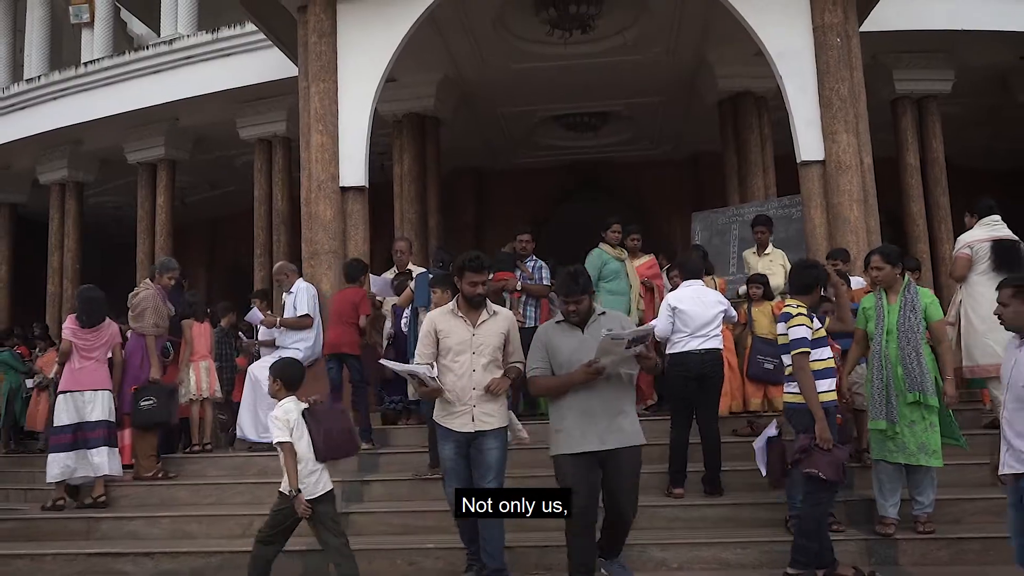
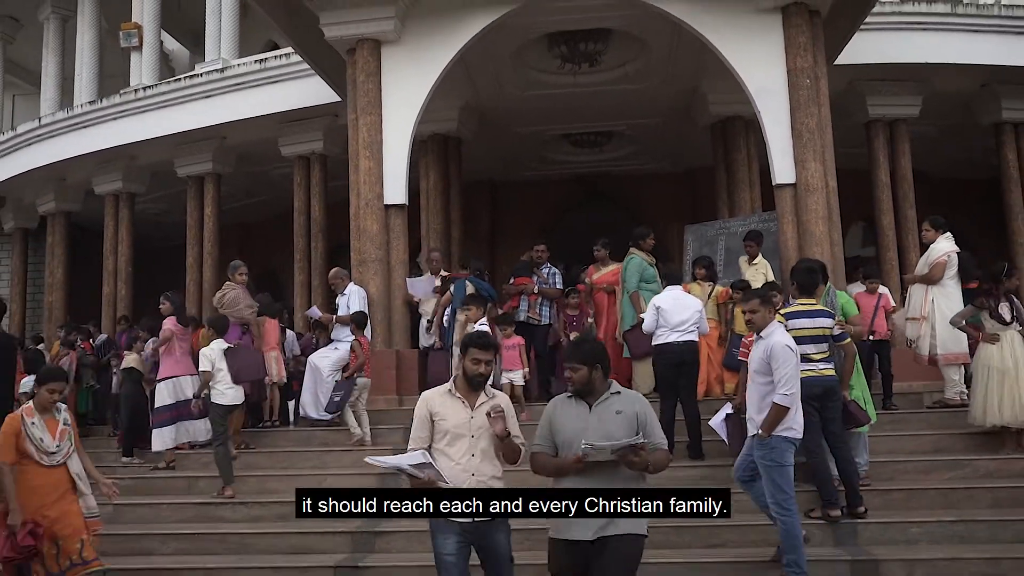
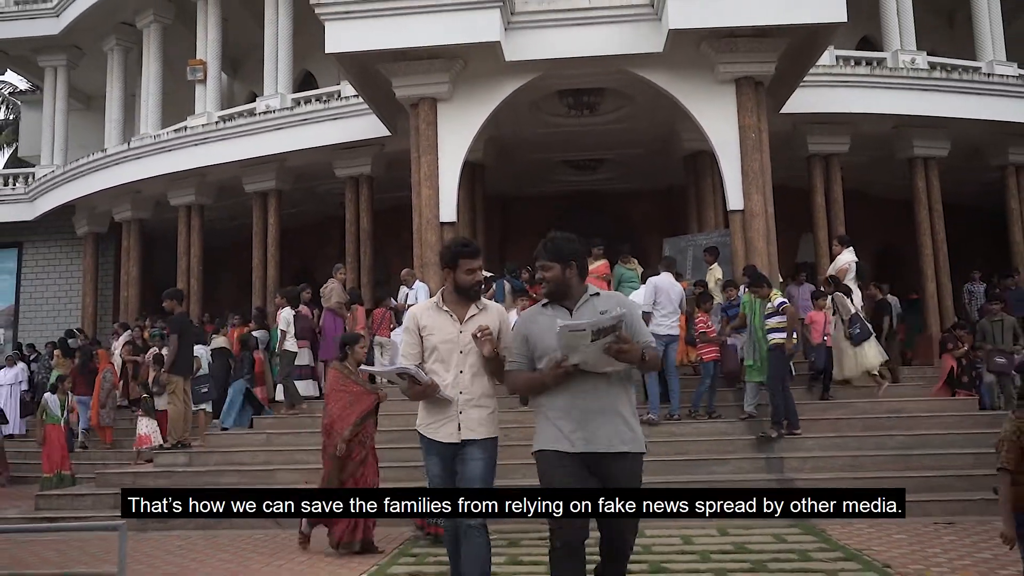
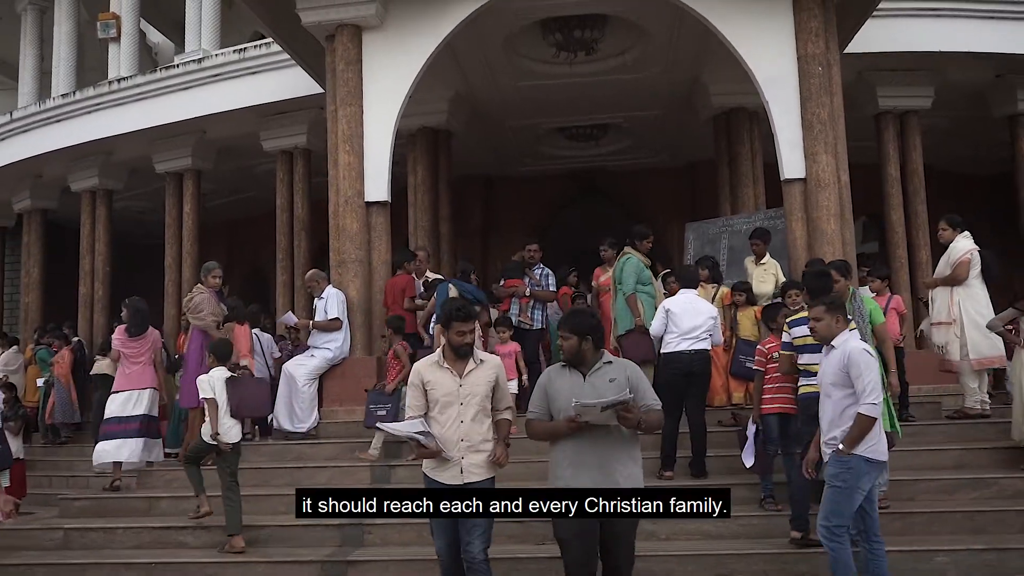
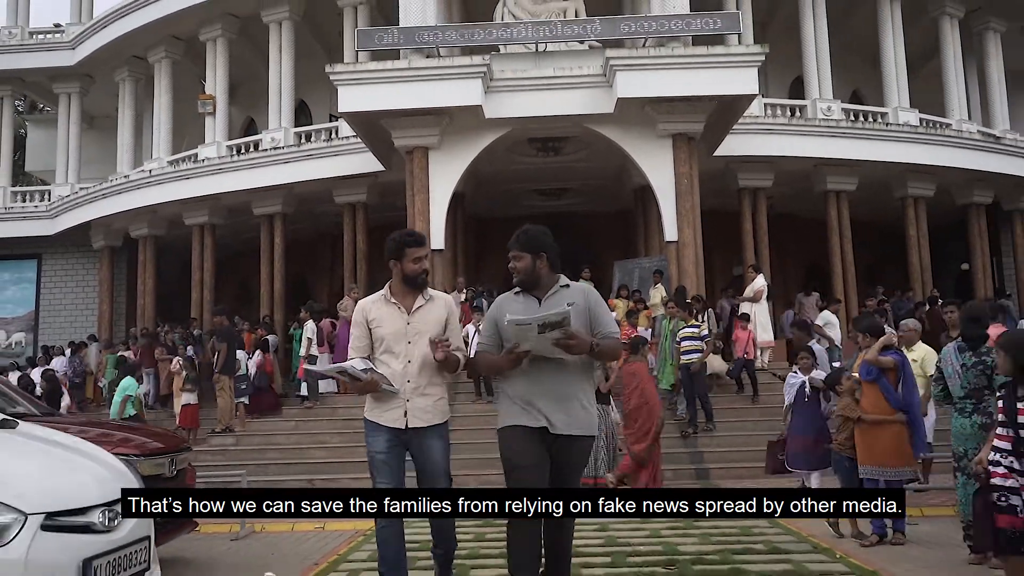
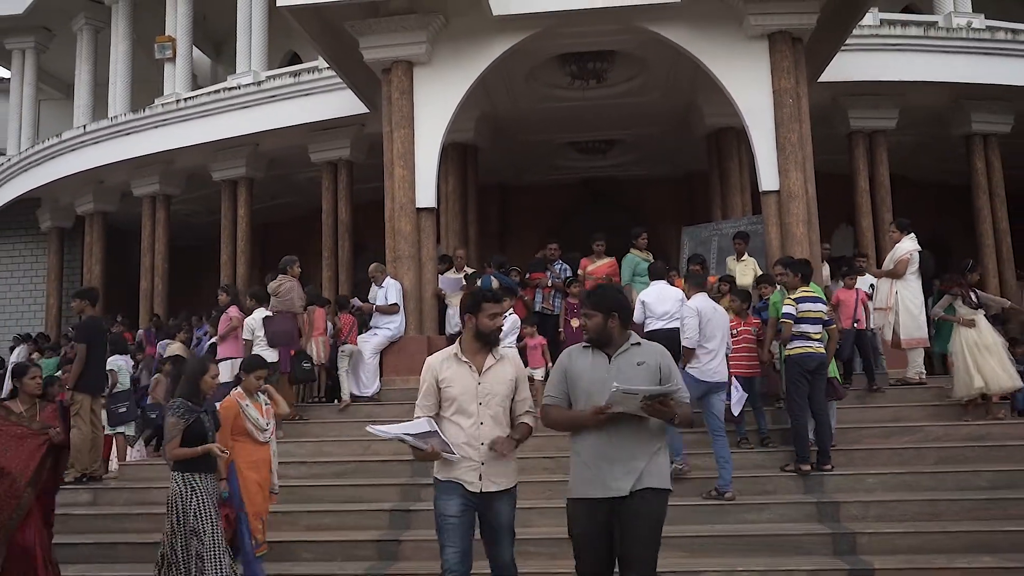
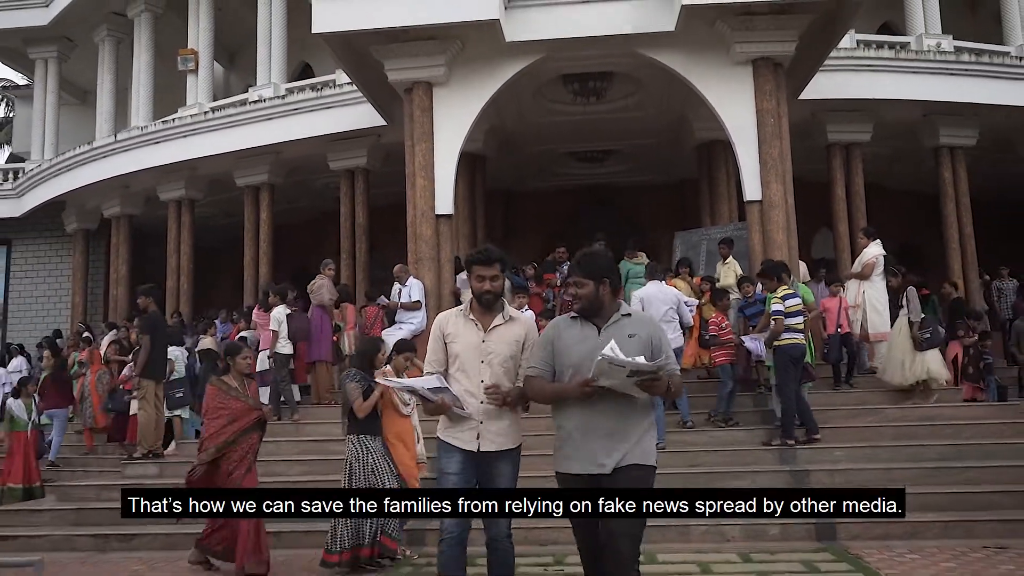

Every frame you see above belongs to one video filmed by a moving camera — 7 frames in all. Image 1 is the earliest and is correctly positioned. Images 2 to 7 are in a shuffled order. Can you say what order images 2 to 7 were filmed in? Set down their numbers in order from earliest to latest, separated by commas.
4, 2, 6, 7, 3, 5
